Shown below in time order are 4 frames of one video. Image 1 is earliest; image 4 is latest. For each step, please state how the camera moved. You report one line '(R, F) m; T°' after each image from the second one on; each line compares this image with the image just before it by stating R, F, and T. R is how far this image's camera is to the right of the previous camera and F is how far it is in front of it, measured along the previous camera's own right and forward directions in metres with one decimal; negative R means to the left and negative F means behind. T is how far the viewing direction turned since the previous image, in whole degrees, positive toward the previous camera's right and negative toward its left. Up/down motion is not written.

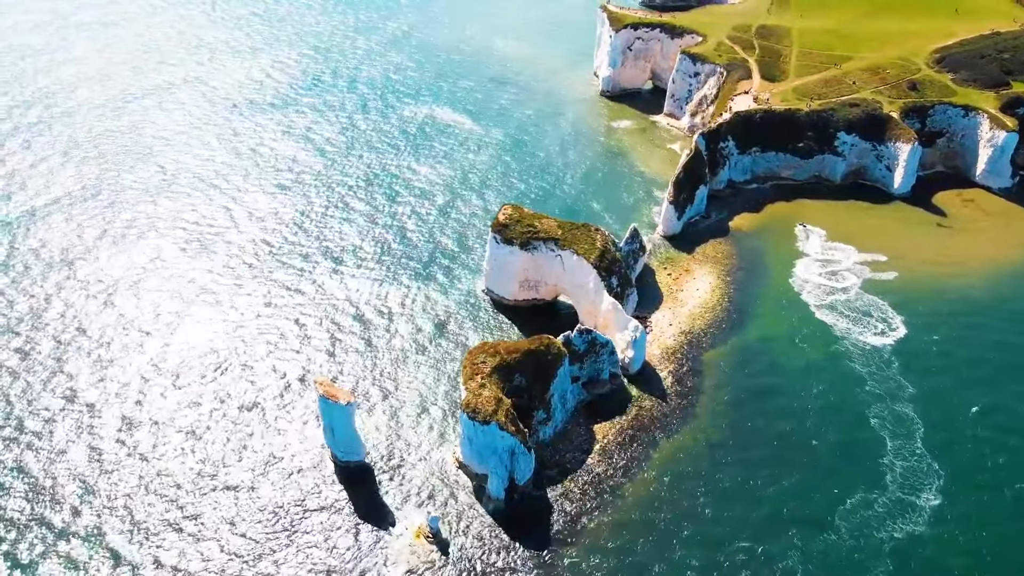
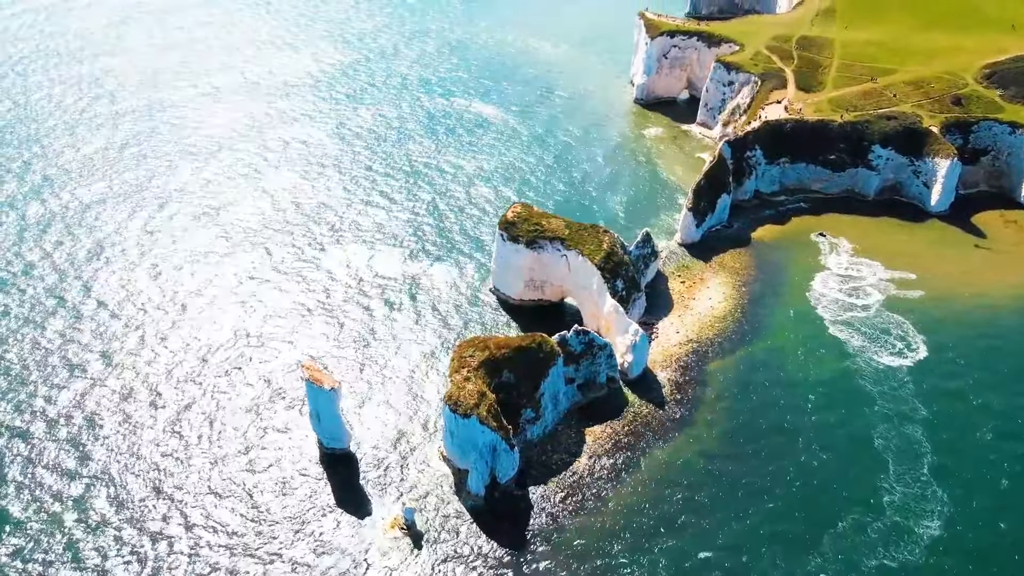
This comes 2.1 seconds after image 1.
(+4.1, +0.8) m; -5°
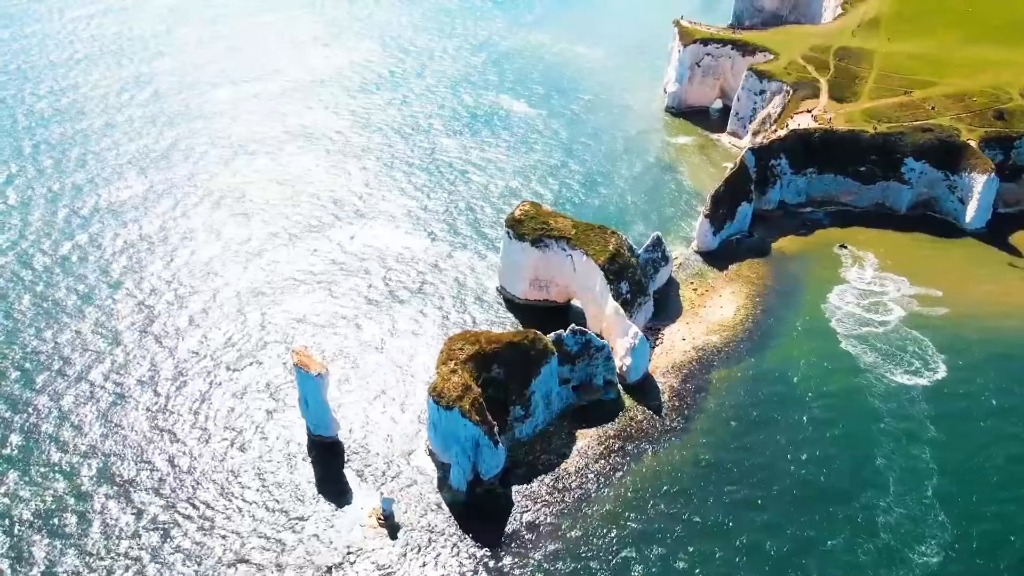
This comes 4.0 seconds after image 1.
(+3.7, +0.8) m; -4°
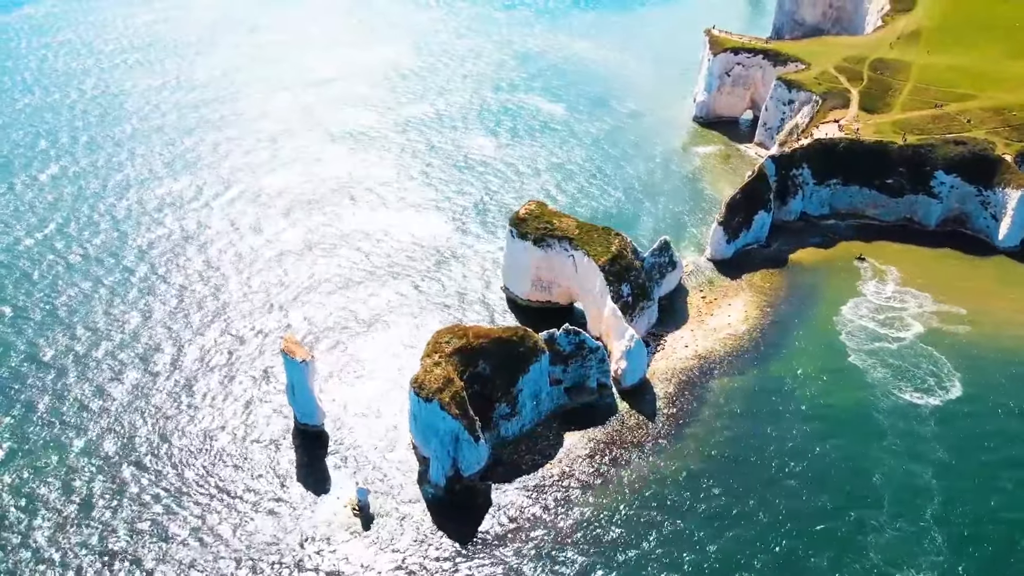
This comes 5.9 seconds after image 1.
(+3.7, +0.9) m; -4°
